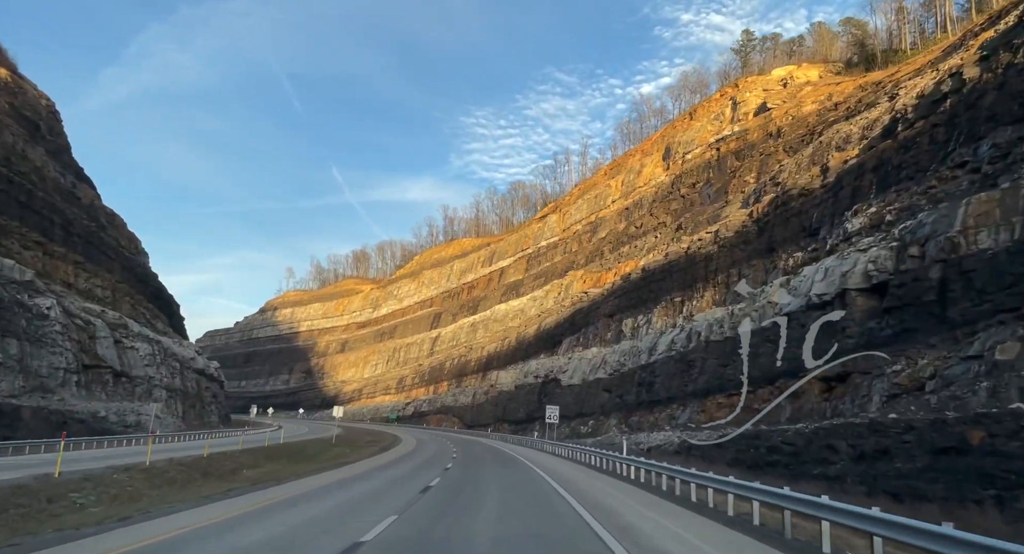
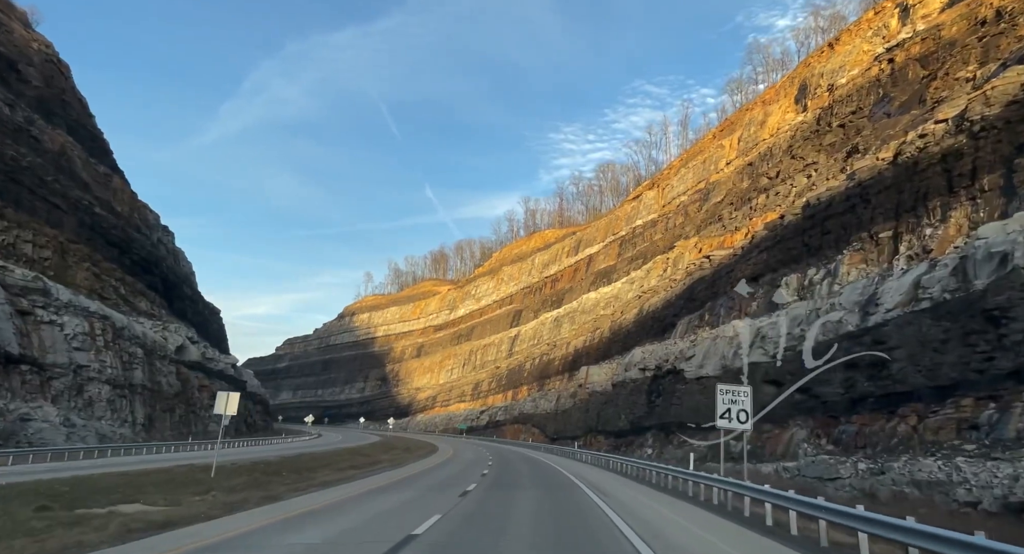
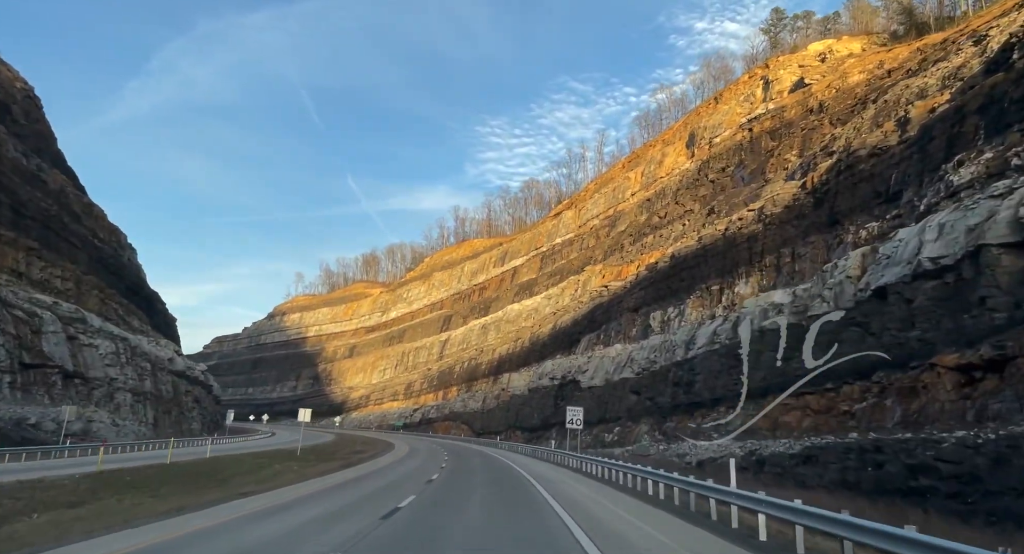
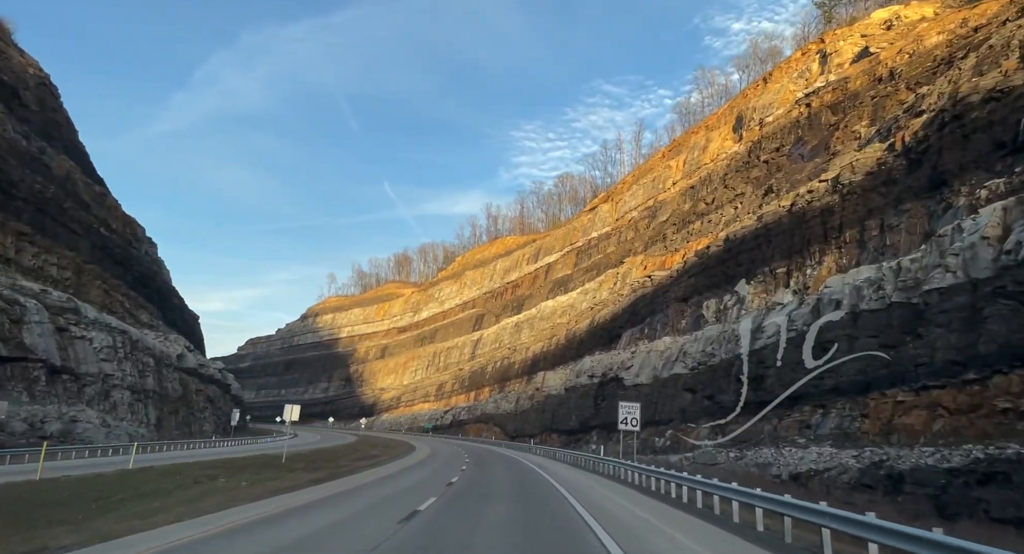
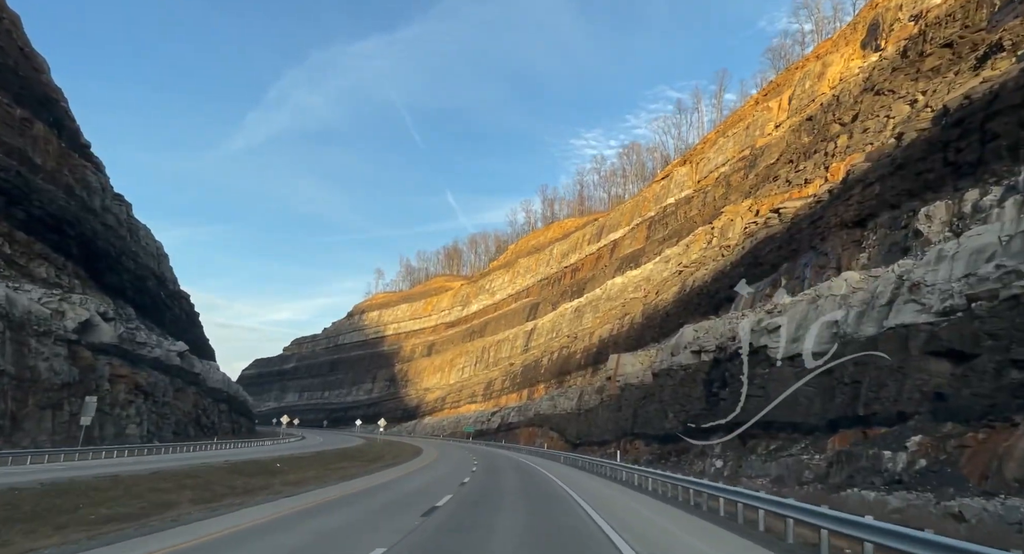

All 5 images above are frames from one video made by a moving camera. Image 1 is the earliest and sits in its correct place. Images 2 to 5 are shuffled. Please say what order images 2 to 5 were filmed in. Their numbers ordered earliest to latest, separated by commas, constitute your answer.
3, 4, 2, 5
